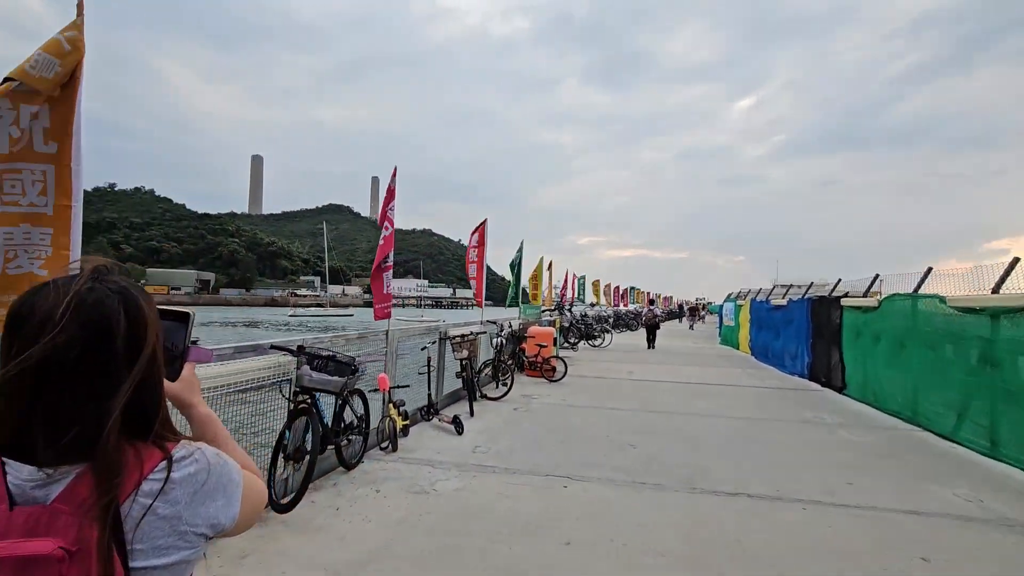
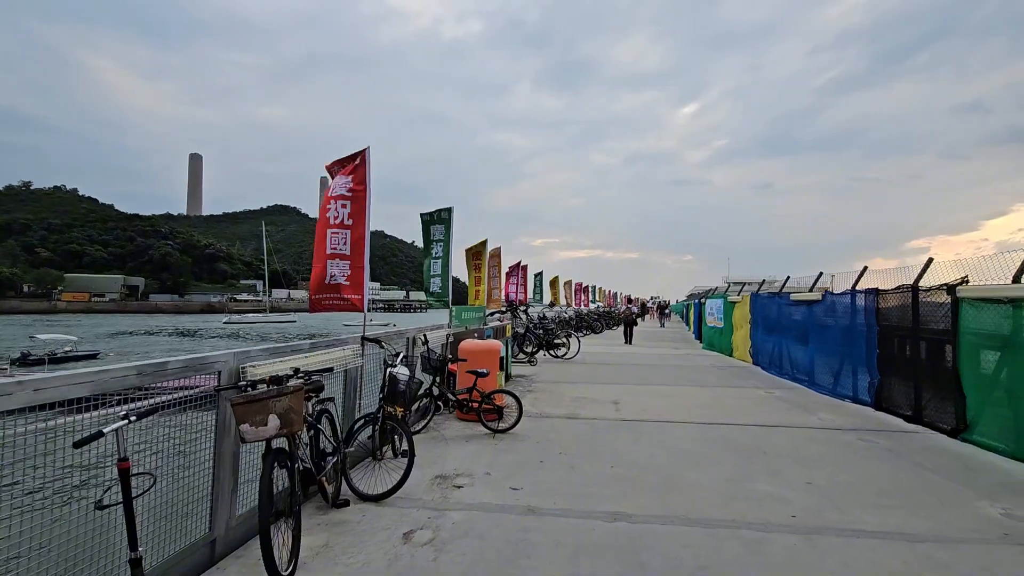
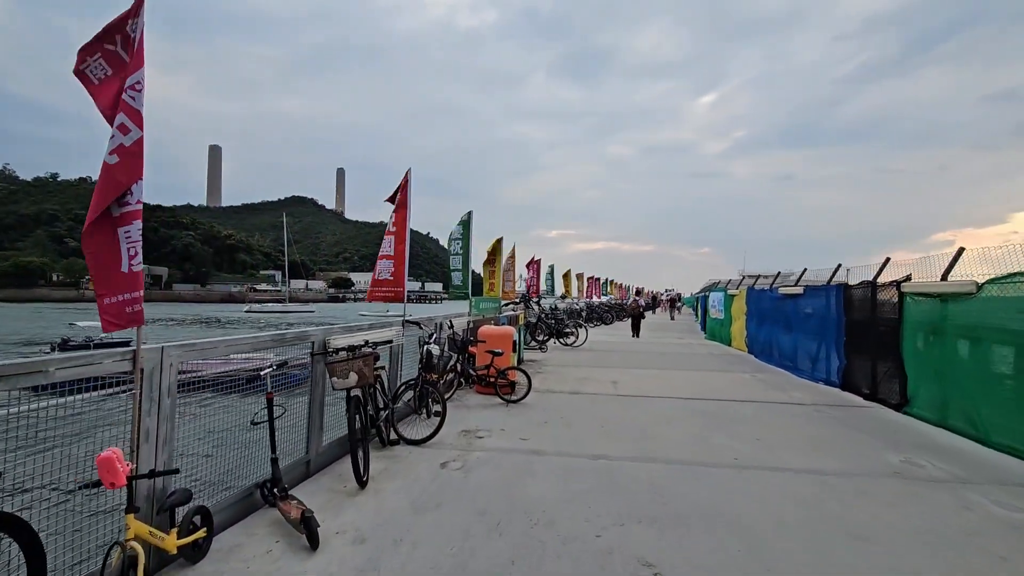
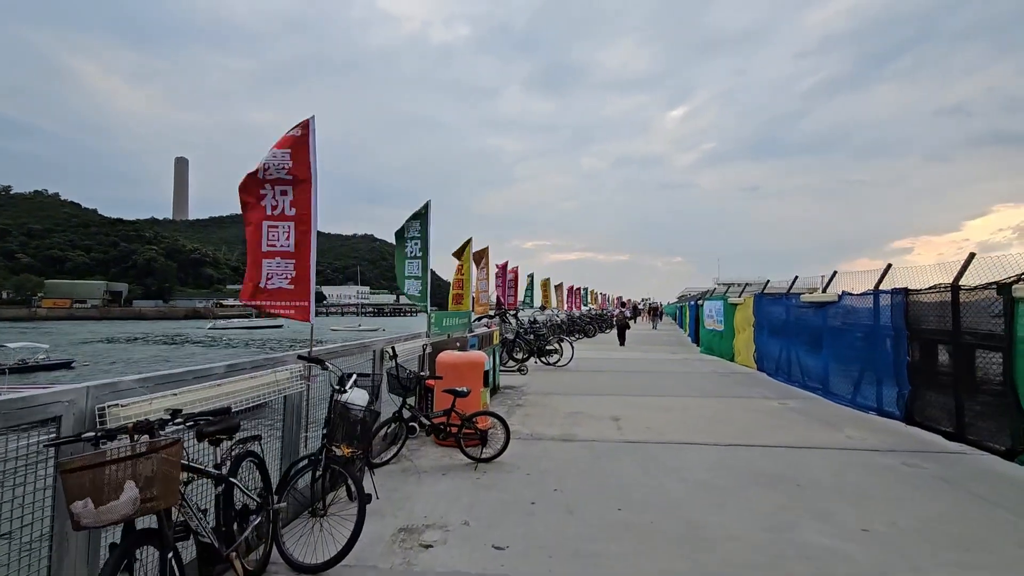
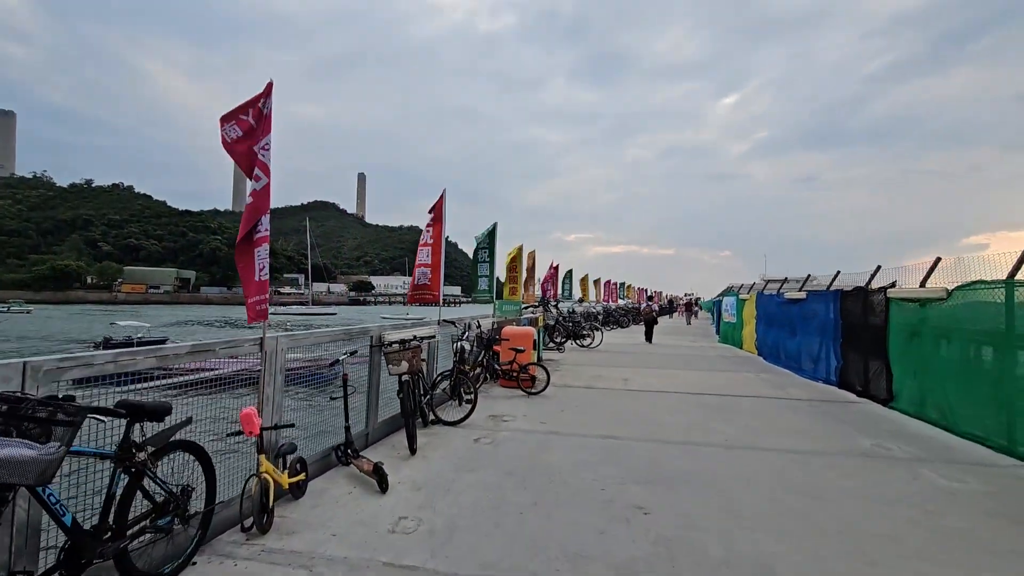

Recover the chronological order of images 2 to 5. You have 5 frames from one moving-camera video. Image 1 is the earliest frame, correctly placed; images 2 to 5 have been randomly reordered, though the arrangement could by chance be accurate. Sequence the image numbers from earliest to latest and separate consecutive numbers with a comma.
5, 3, 2, 4
